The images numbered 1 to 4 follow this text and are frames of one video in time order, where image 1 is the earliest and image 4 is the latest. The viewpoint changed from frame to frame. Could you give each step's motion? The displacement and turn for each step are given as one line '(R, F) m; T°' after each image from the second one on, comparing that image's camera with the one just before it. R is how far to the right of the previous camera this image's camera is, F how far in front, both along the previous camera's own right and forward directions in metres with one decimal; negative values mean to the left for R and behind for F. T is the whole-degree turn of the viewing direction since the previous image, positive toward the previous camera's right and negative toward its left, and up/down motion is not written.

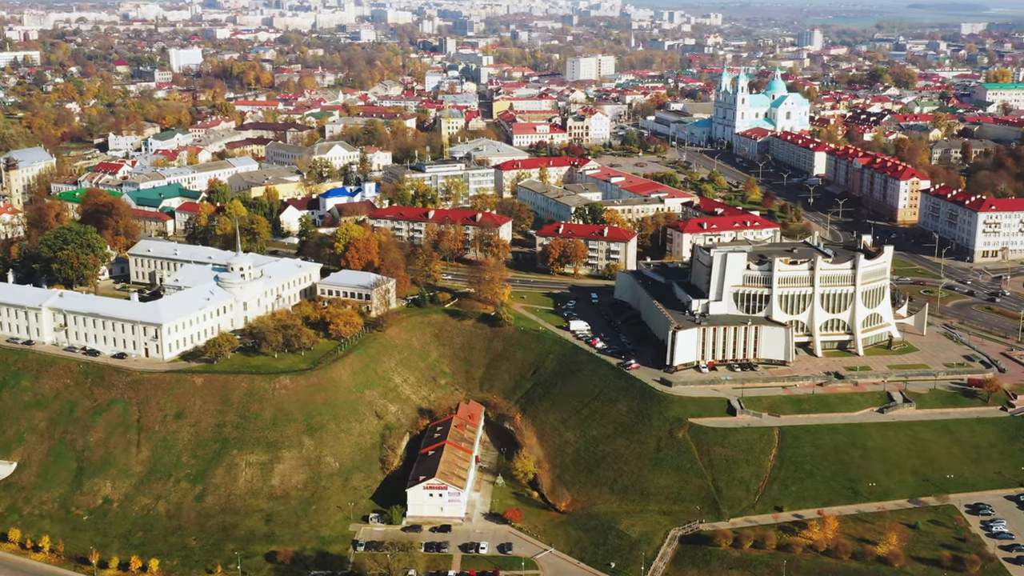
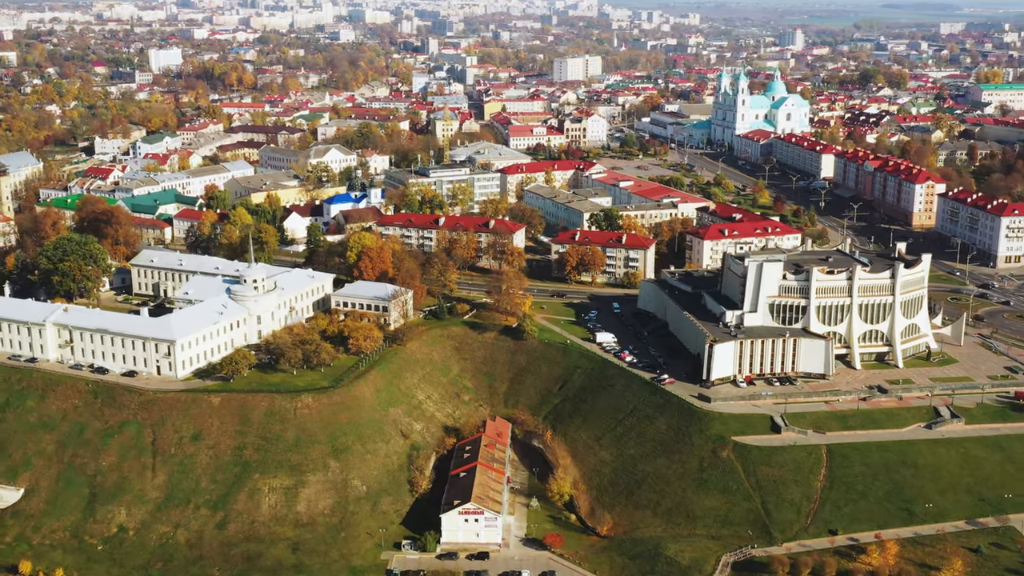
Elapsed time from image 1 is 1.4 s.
(-1.7, +1.5) m; +1°
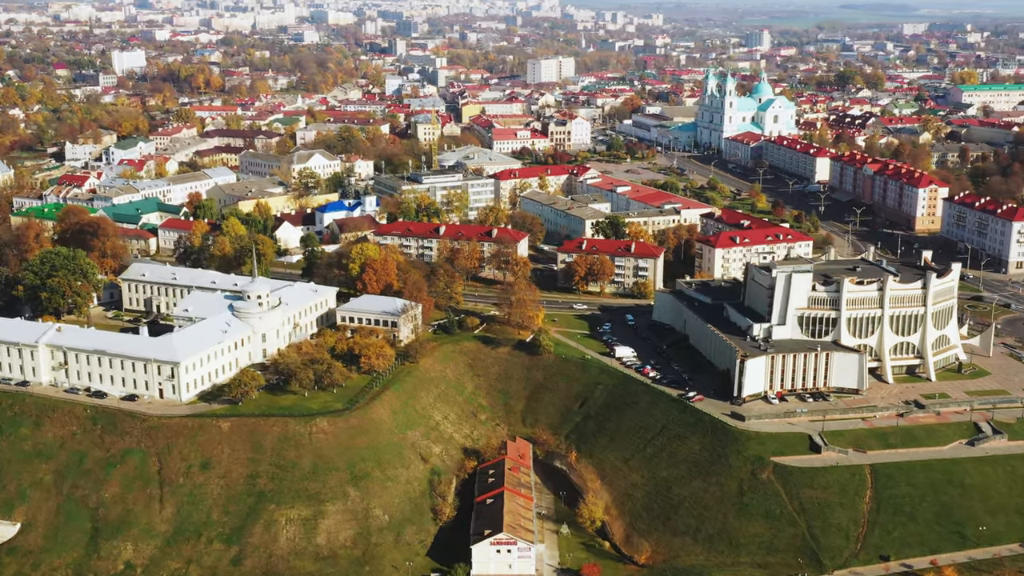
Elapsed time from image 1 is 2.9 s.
(-1.8, +1.6) m; +2°
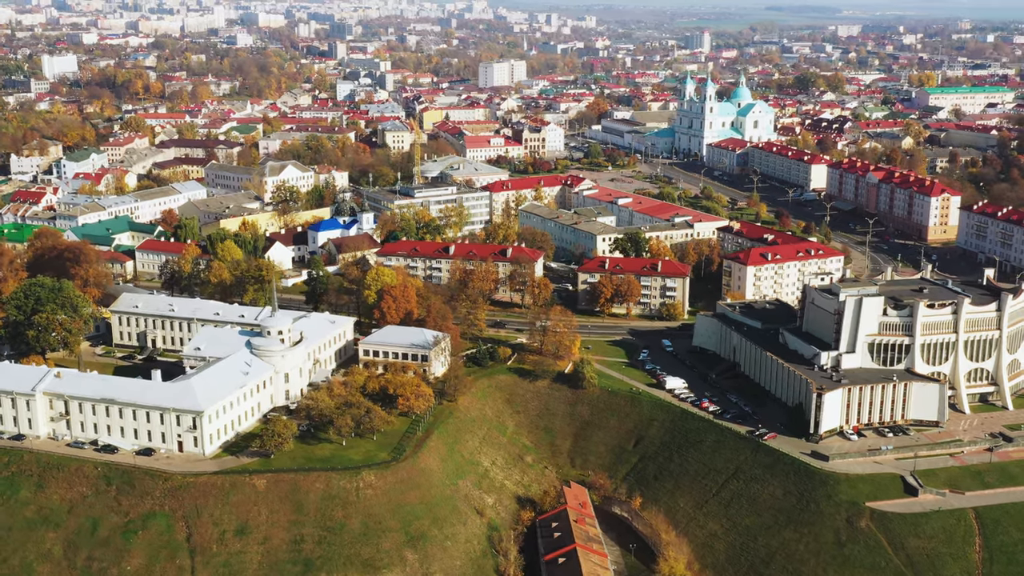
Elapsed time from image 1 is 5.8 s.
(-3.6, +3.1) m; +4°
